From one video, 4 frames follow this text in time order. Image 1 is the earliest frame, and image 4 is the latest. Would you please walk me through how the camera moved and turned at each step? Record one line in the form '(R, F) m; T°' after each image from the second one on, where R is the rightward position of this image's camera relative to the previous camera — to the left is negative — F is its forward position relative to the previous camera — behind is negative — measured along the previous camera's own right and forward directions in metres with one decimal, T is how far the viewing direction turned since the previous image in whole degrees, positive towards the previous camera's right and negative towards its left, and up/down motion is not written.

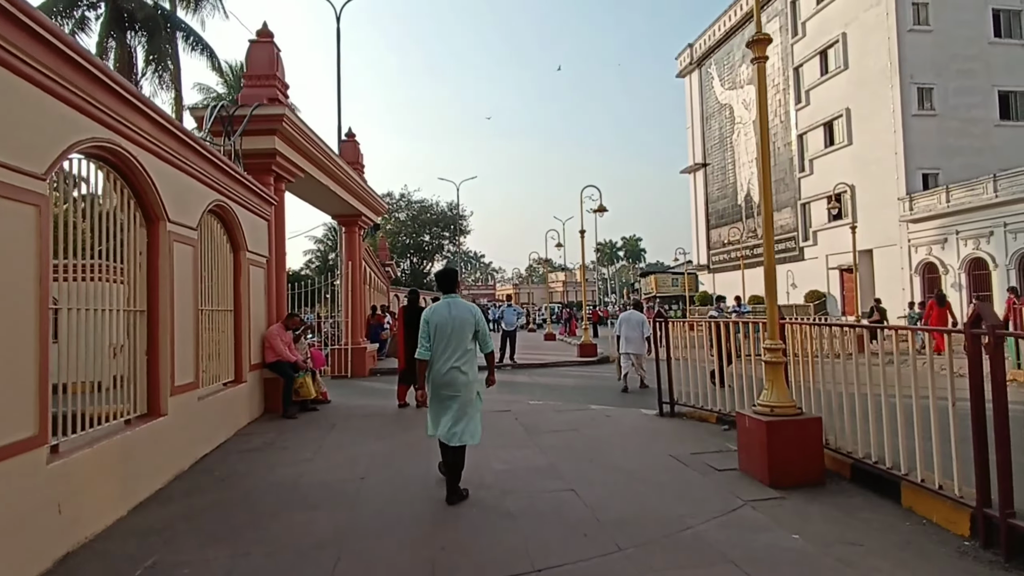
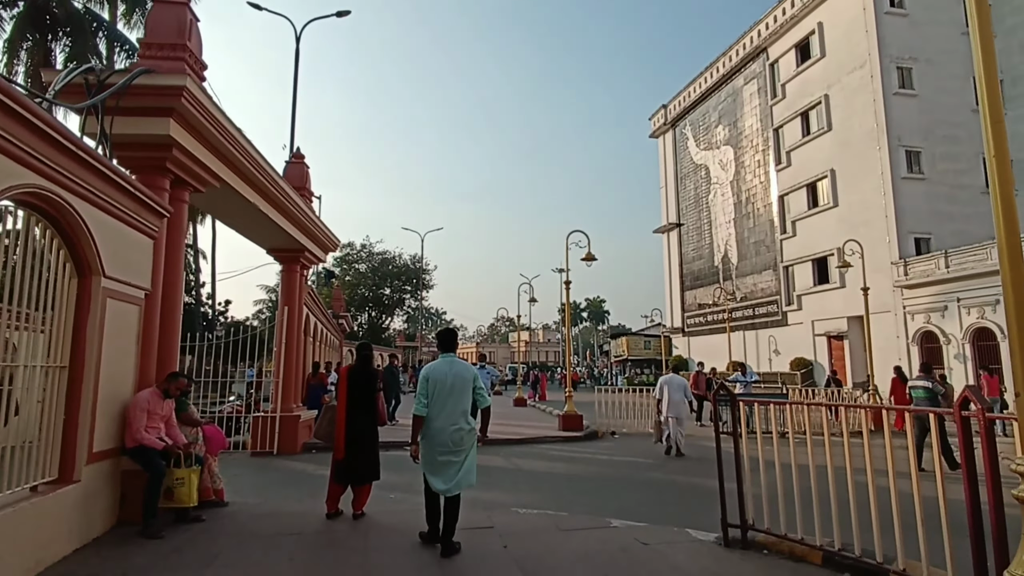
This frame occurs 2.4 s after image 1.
(-0.3, +2.6) m; +4°
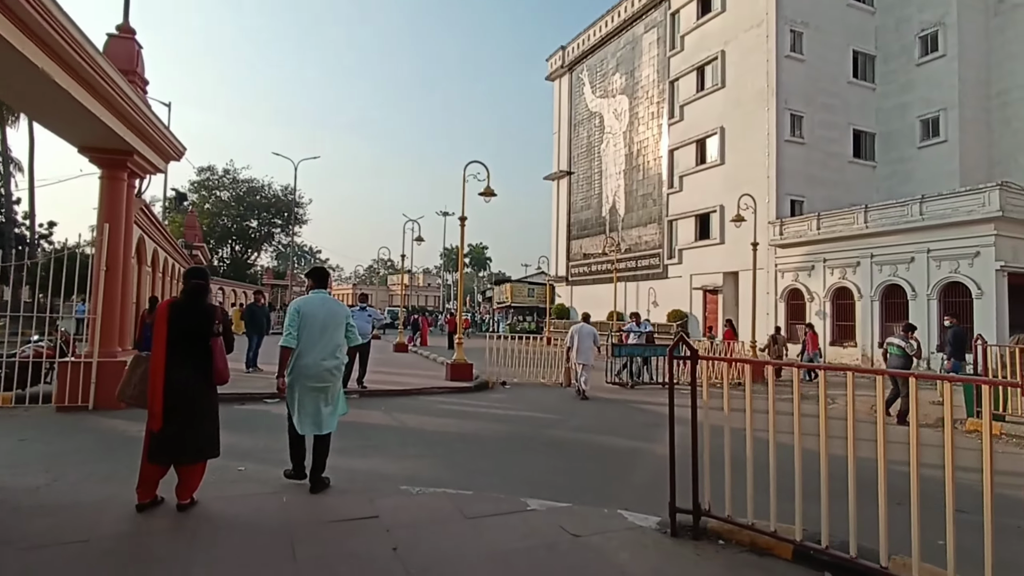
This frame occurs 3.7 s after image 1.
(-0.2, +1.5) m; +12°
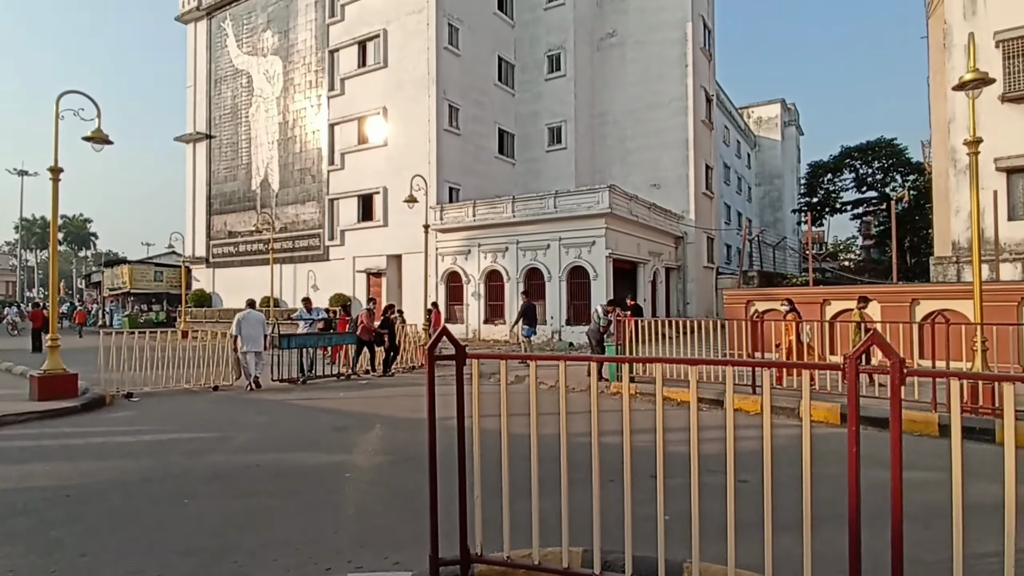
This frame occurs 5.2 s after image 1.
(-0.2, +1.4) m; +33°
